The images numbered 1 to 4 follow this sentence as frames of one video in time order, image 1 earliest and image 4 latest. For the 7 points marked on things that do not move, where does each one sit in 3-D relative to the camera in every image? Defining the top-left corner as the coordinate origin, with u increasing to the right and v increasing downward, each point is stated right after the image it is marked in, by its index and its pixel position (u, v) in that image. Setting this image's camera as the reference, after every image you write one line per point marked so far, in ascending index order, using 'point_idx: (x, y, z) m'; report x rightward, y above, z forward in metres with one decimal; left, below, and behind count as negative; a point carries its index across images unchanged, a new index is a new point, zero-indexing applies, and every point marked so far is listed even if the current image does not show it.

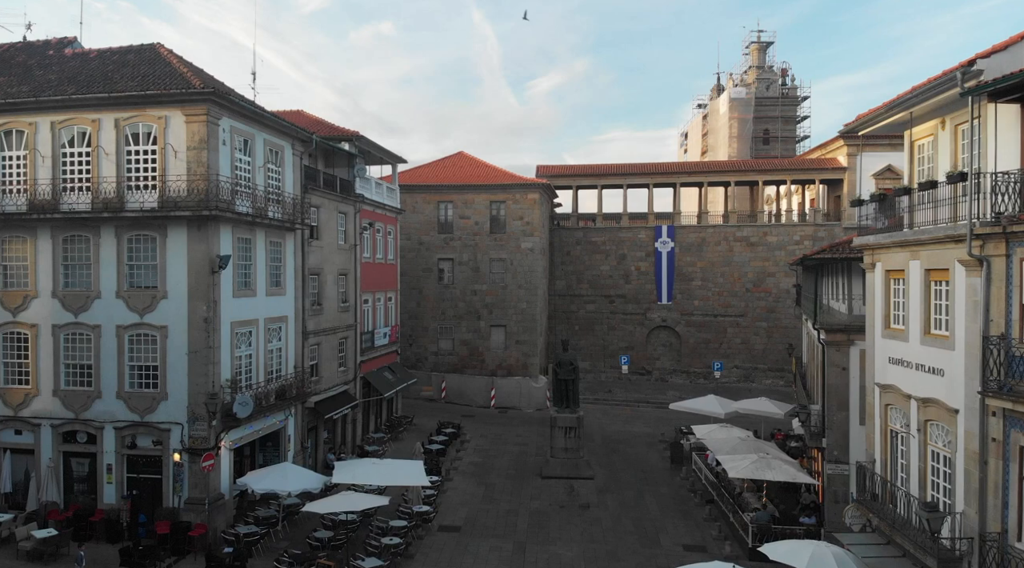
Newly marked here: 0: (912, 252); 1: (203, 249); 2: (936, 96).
0: (+8.0, +0.6, +15.2) m
1: (-8.0, +0.9, +19.7) m
2: (+8.0, +3.5, +14.4) m
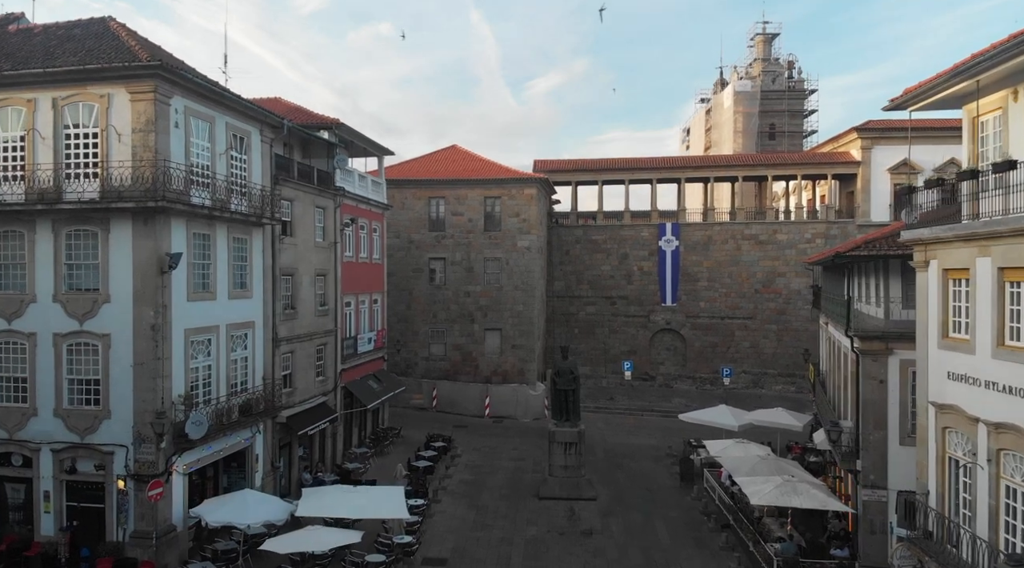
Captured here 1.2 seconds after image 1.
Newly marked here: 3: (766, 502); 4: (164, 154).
0: (+7.8, +0.6, +12.8) m
1: (-8.1, +0.8, +17.2) m
2: (+7.8, +3.5, +12.0) m
3: (+6.2, -5.3, +18.6) m
4: (-8.0, +3.0, +17.5) m
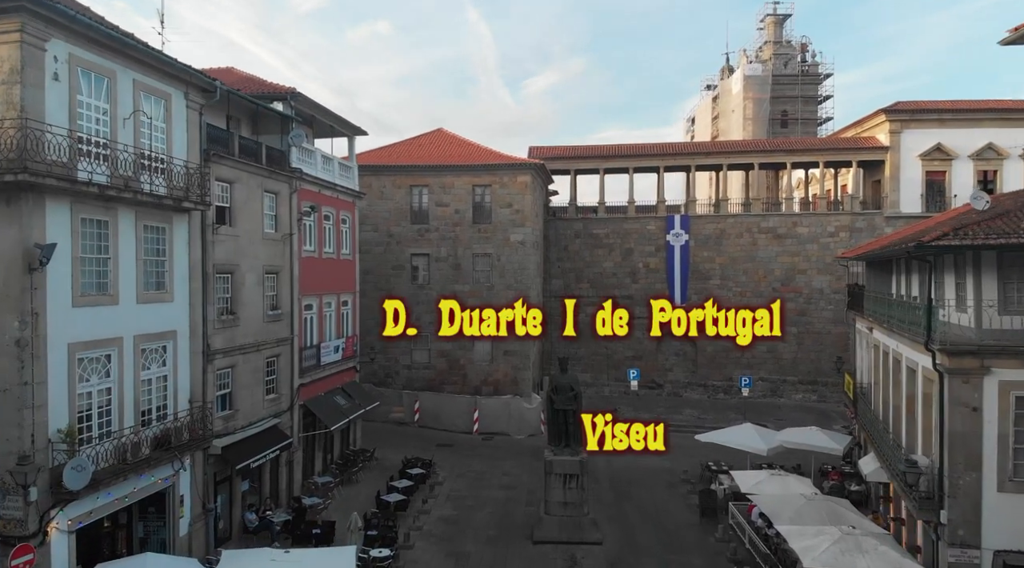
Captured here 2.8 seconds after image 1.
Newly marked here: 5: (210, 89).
0: (+7.5, +0.6, +8.6) m
1: (-8.4, +0.8, +13.0) m
2: (+7.5, +3.5, +7.8) m
3: (+5.9, -5.3, +14.5) m
4: (-8.3, +3.0, +13.3) m
5: (-7.2, +4.6, +18.2) m
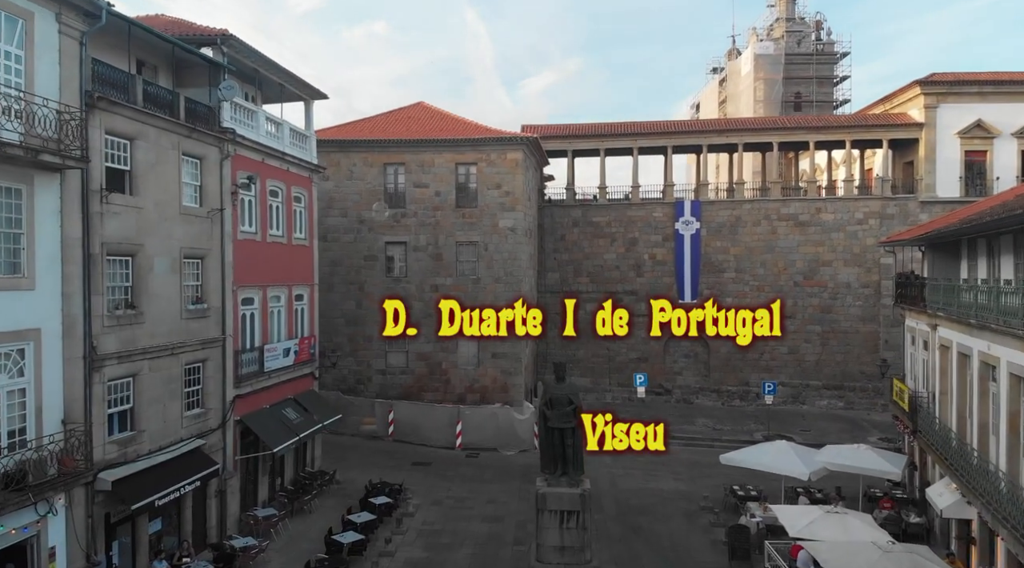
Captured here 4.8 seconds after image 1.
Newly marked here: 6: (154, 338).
0: (+7.2, +0.9, +4.4) m
1: (-8.8, +1.1, +8.7) m
2: (+7.2, +3.9, +3.5) m
3: (+5.5, -5.0, +10.2) m
4: (-8.7, +3.3, +9.0) m
5: (-7.6, +4.9, +13.9) m
6: (-7.4, -1.1, +15.8) m
